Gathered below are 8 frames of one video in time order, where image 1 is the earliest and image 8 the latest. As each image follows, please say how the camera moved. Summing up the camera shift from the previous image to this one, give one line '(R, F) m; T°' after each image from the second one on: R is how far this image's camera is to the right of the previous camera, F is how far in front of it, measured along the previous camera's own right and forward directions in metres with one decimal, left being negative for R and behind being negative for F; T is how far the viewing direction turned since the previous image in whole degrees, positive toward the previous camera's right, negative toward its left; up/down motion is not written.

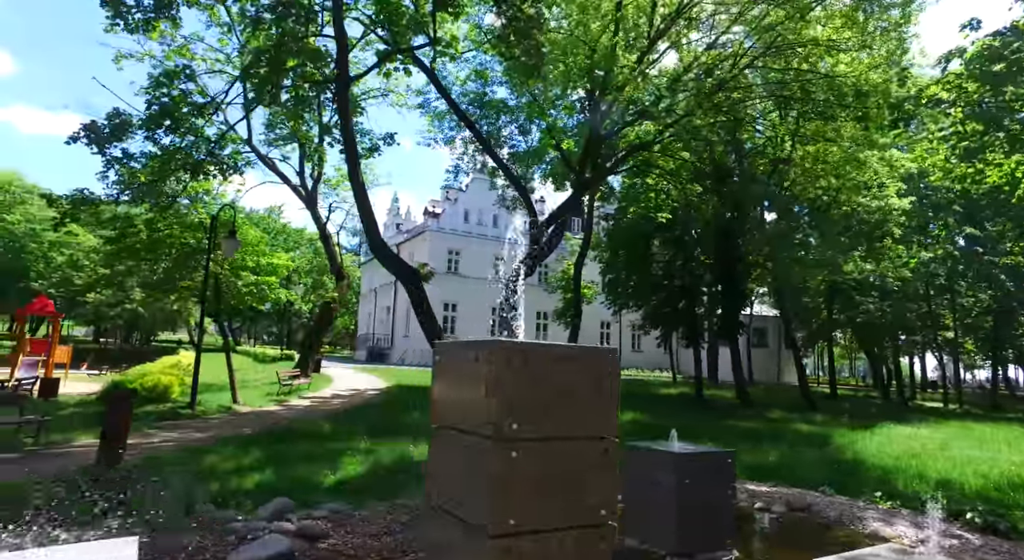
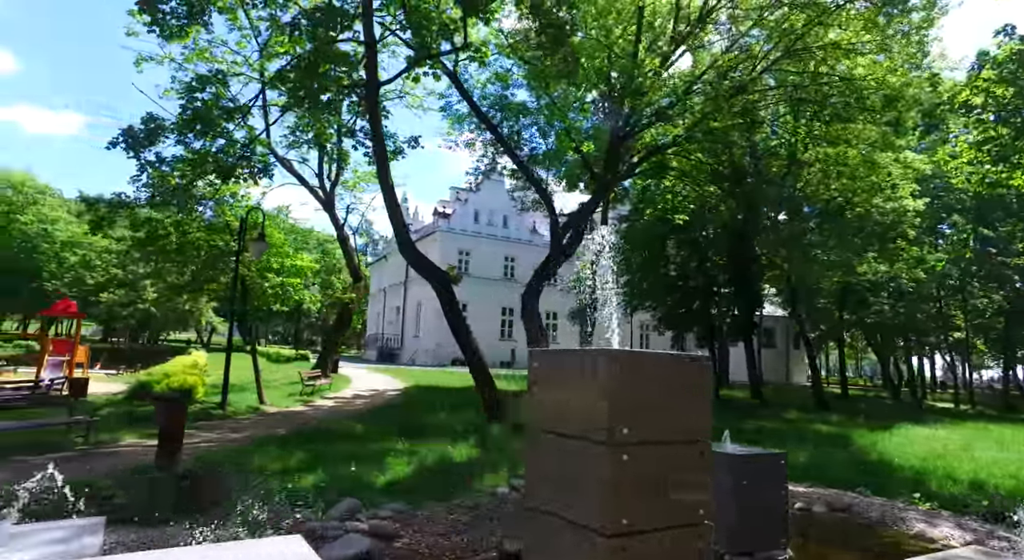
(-0.5, -0.1) m; 0°
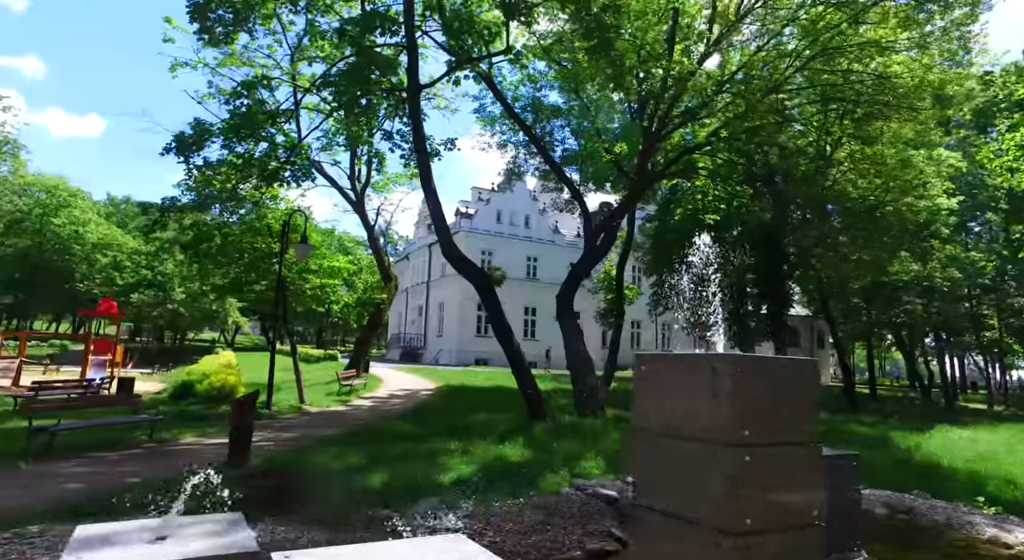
(-0.5, -0.1) m; -2°
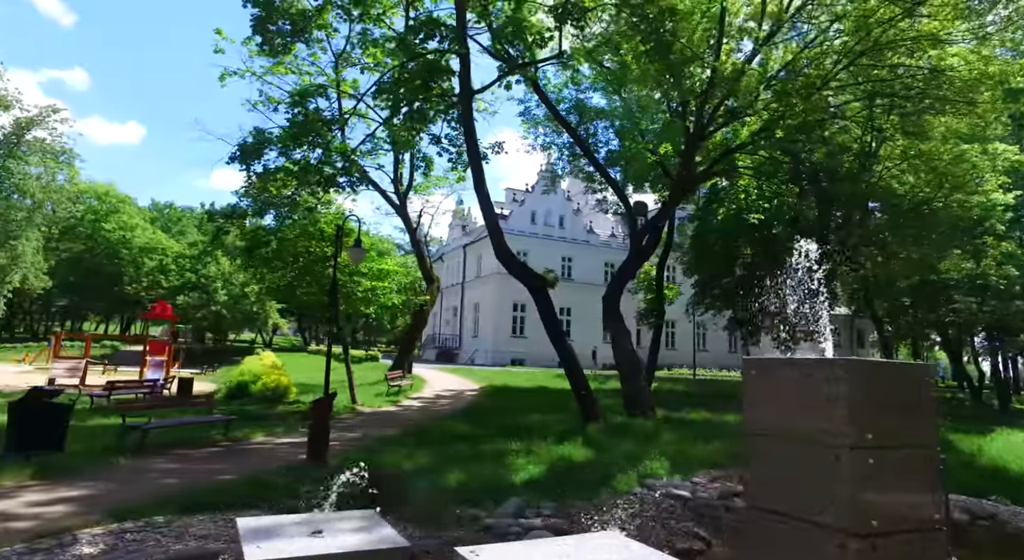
(-0.5, -0.1) m; -3°
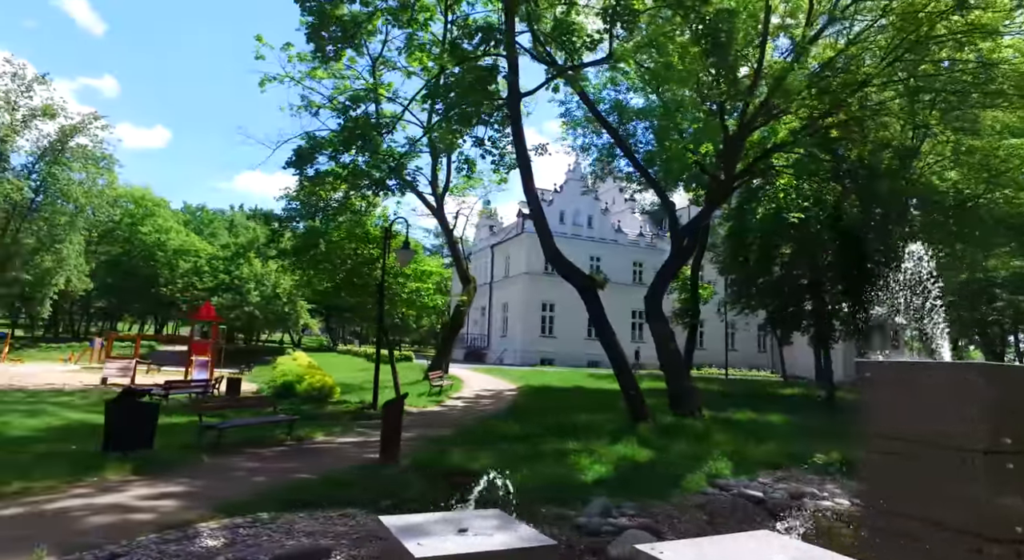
(-0.6, -0.1) m; -2°
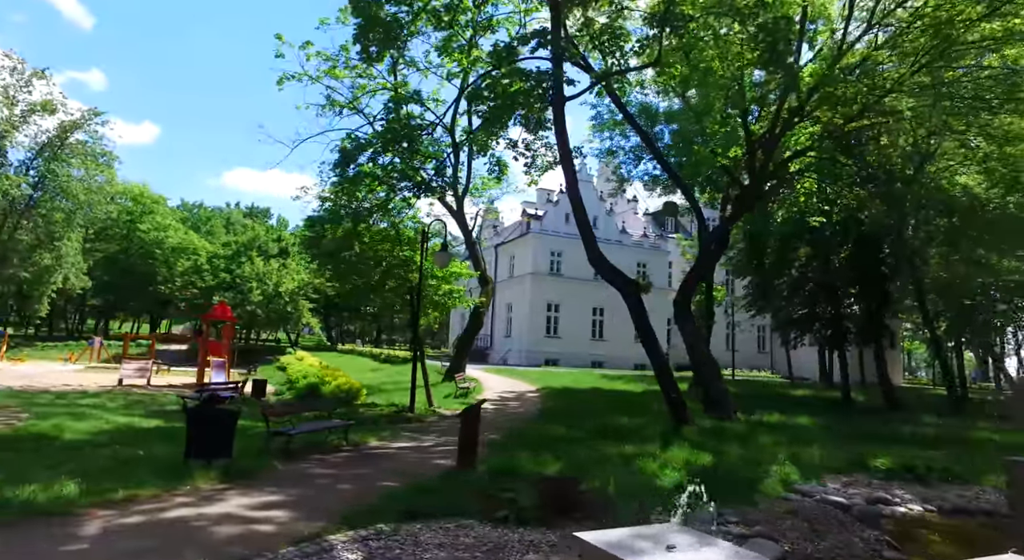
(-1.1, 0.0) m; +1°
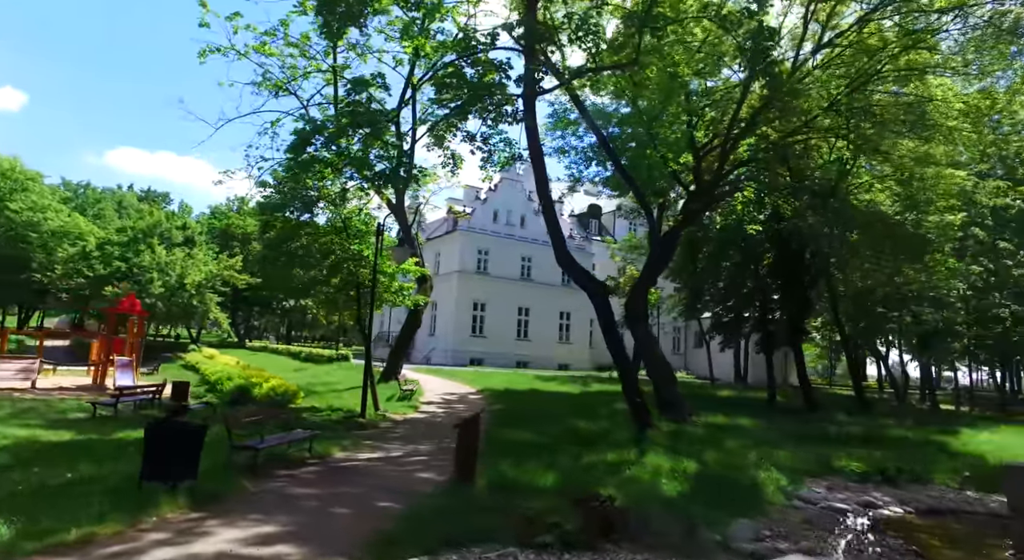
(-1.1, +0.6) m; +9°
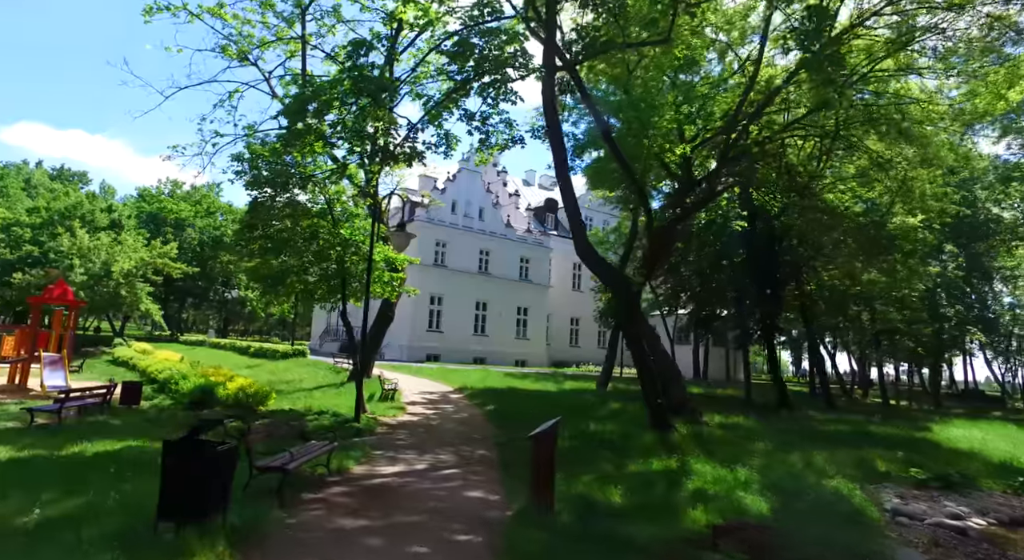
(-1.5, +1.1) m; +6°
